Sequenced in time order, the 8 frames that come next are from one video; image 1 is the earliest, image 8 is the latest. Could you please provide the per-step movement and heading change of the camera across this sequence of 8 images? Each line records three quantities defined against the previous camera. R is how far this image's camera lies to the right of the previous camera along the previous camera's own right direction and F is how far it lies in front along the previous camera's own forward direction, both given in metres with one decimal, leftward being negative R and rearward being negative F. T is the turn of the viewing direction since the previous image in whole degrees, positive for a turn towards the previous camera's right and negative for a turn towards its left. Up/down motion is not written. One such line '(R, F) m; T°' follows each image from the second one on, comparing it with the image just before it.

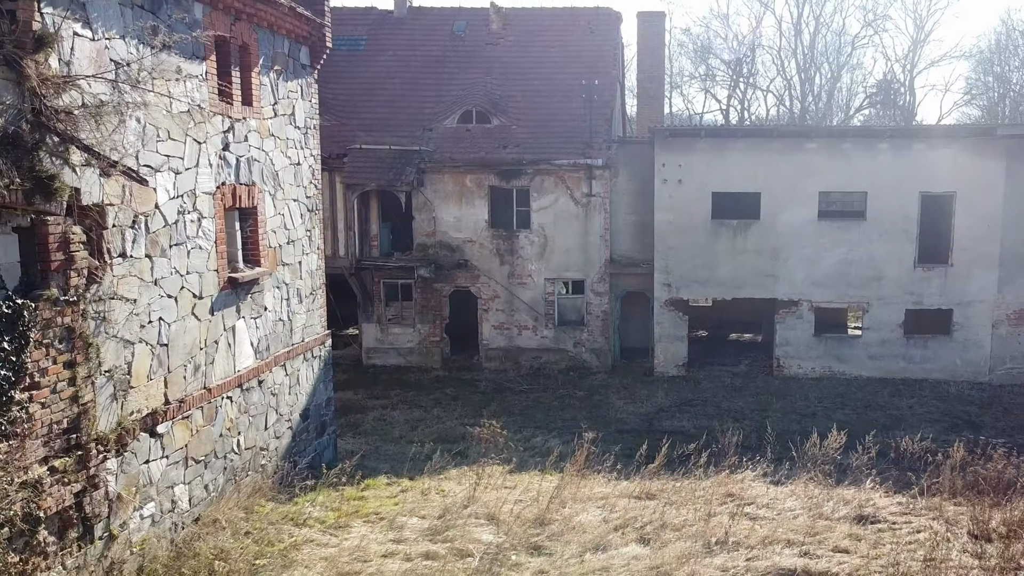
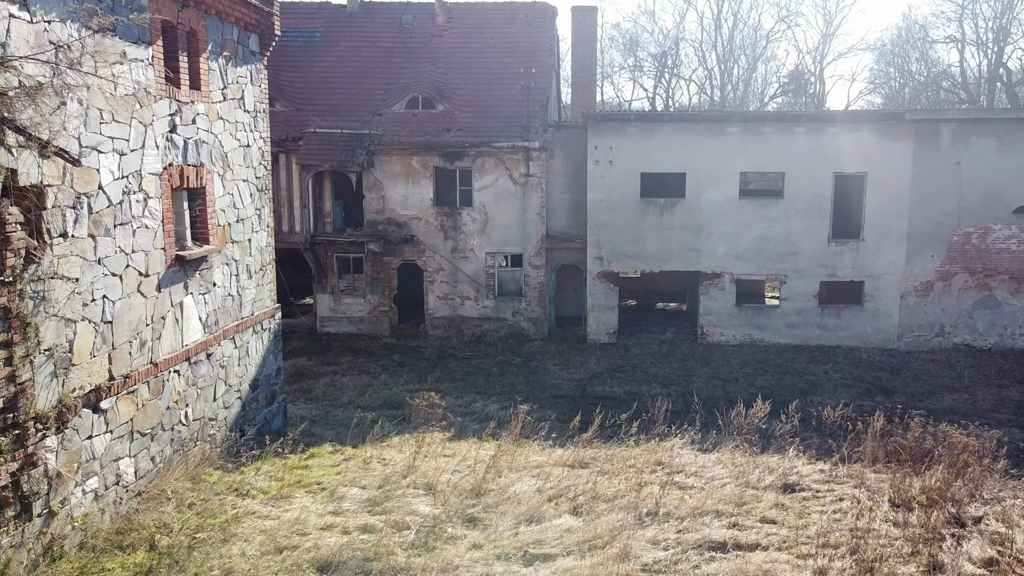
(+0.1, -0.3) m; +4°
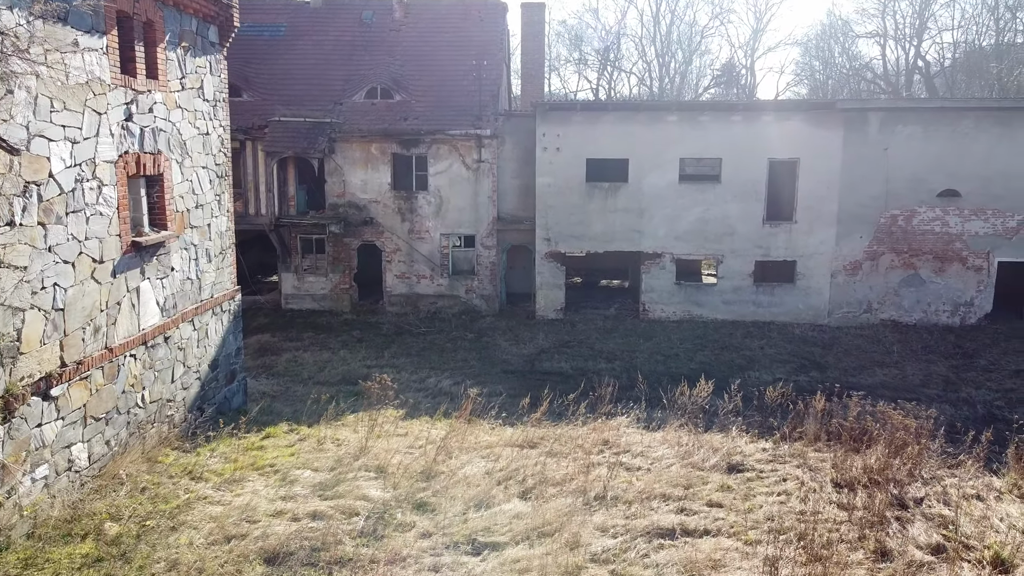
(0.0, -0.6) m; +3°
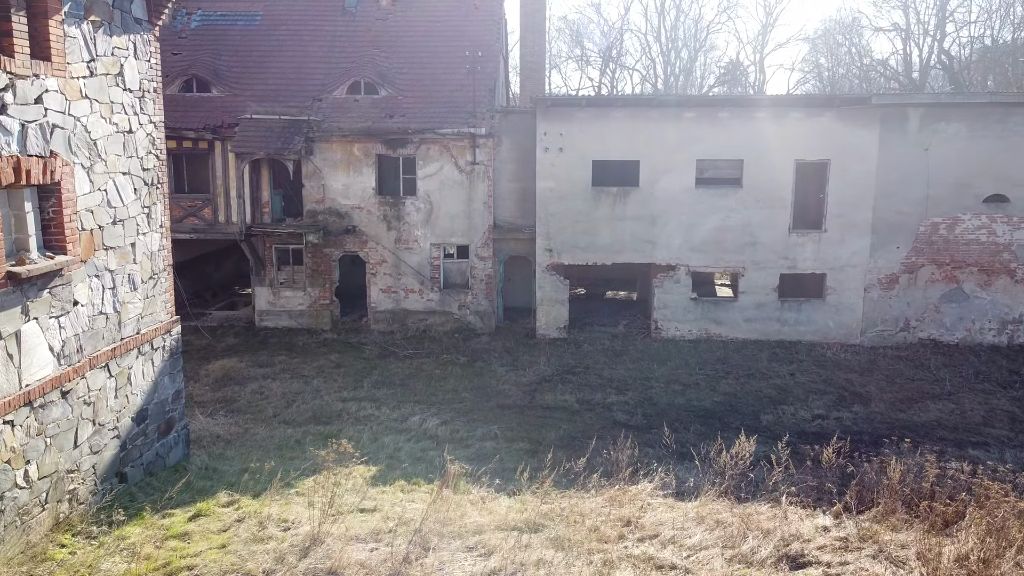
(0.0, +1.9) m; 0°
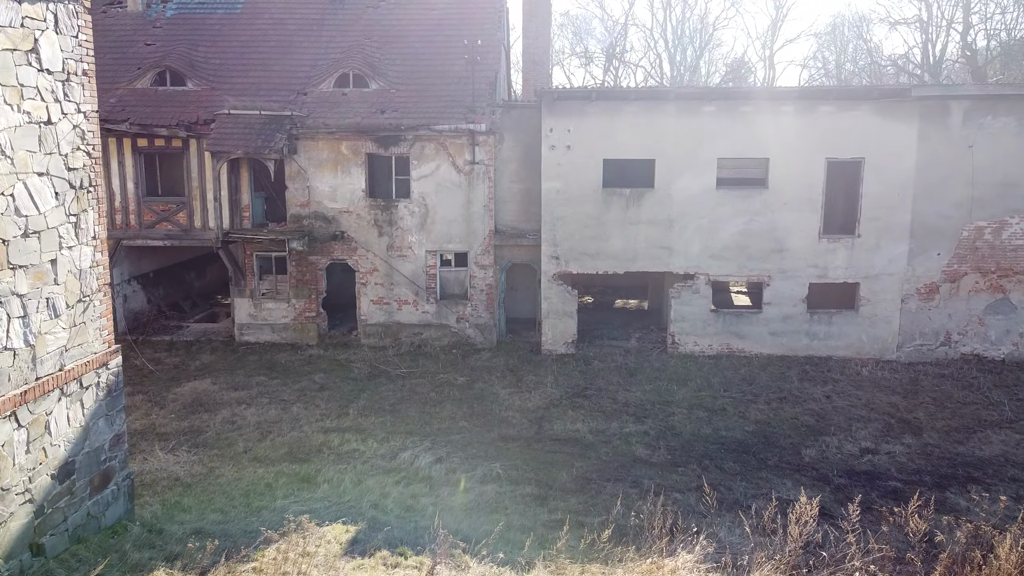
(-0.1, +1.5) m; 0°
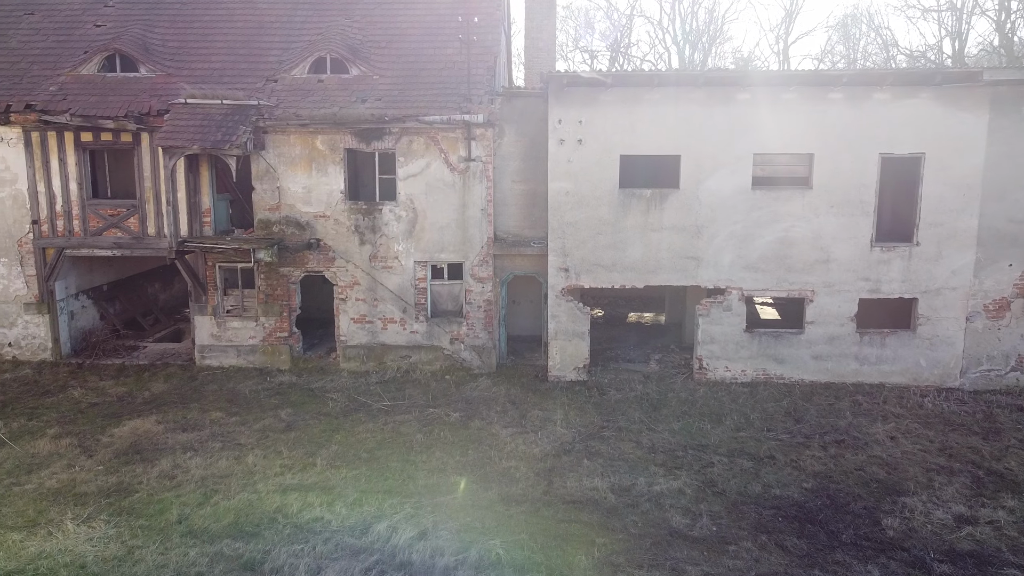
(0.0, +2.2) m; 0°
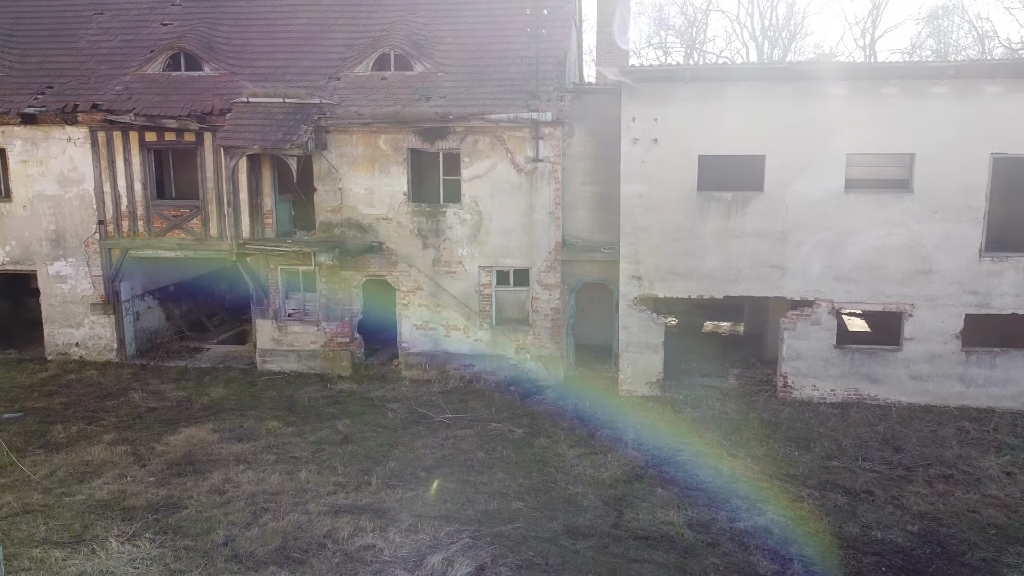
(0.0, +0.7) m; -5°
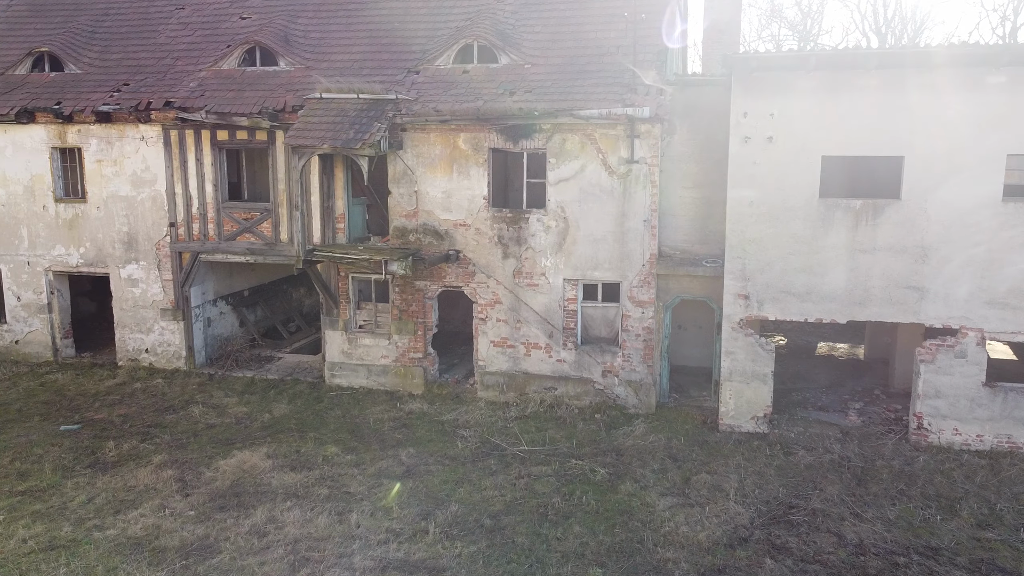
(+0.1, +1.4) m; -7°
